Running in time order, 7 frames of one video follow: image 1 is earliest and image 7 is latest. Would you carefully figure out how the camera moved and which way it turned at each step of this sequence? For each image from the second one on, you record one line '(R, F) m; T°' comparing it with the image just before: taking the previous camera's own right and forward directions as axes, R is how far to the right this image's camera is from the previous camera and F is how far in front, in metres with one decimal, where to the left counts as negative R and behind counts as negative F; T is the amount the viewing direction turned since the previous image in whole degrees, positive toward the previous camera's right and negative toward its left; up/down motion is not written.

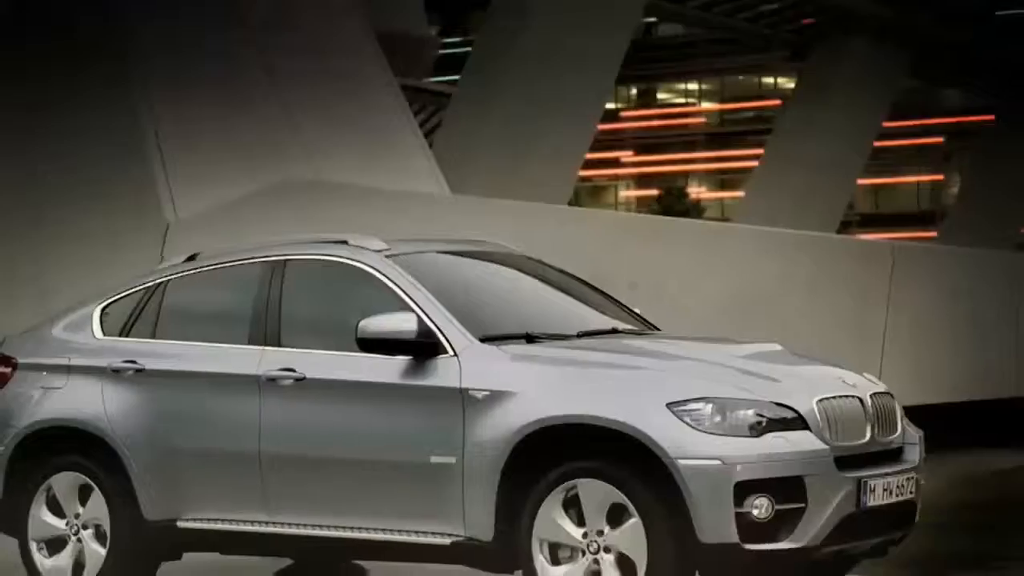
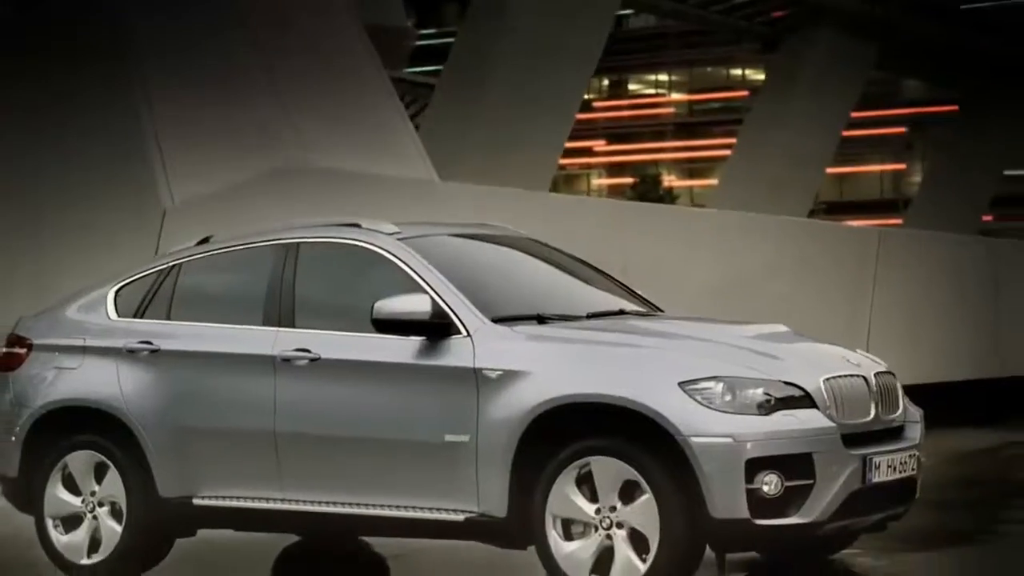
(-0.2, -0.2) m; +1°
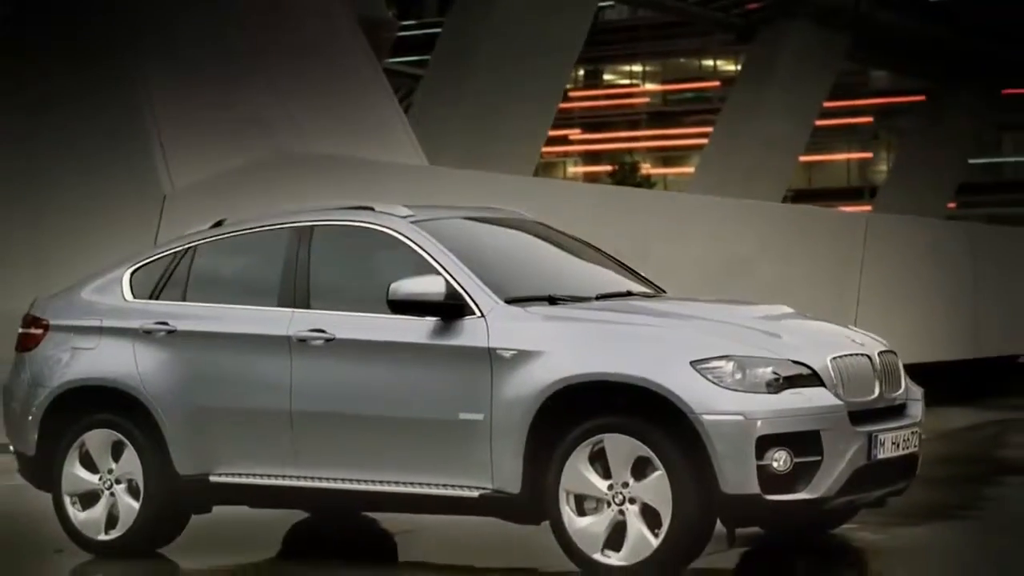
(-0.2, -0.2) m; +1°
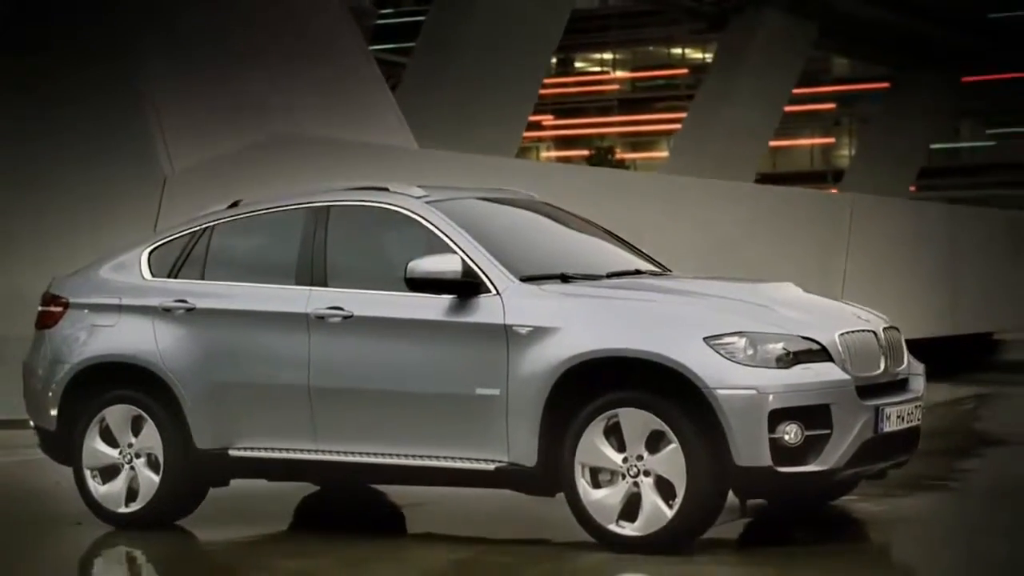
(-0.2, -0.2) m; +1°
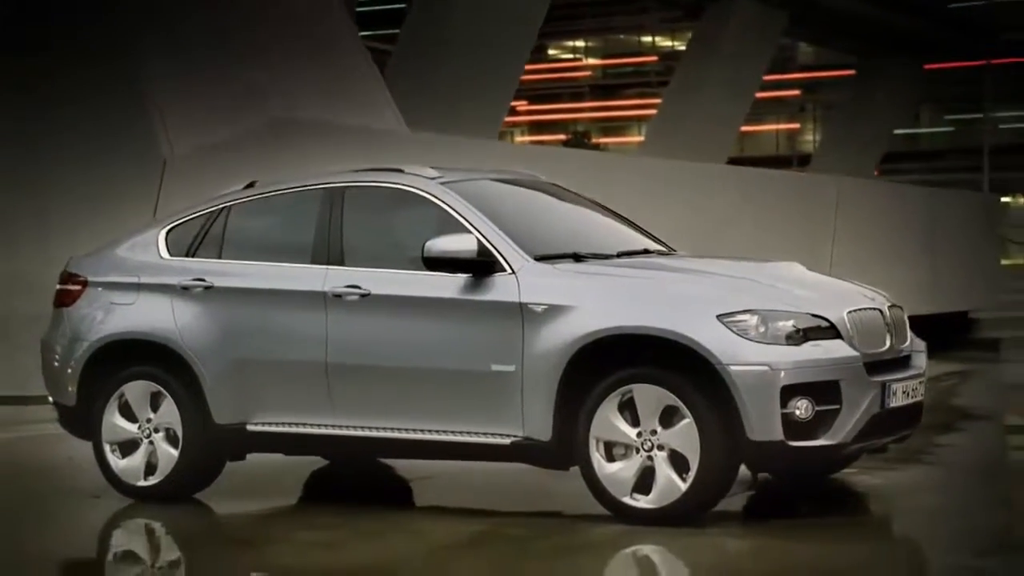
(-0.2, -0.2) m; +1°
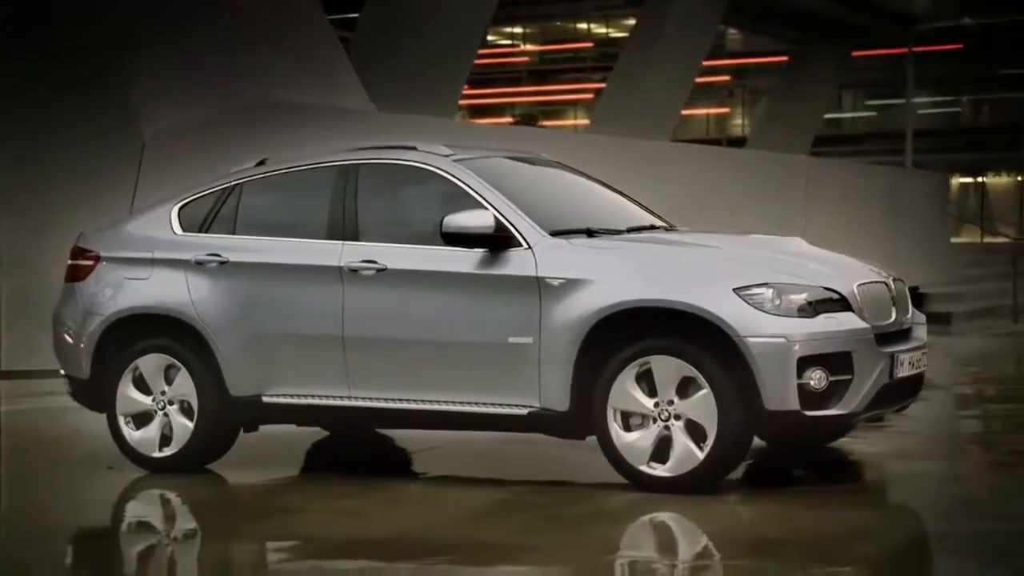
(-0.5, -0.2) m; +3°
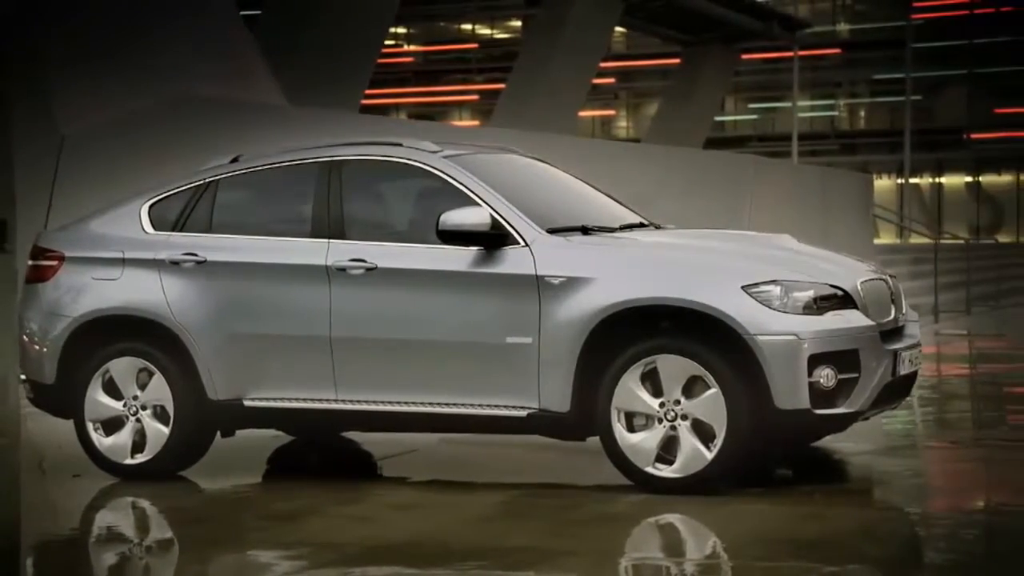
(-0.7, +0.2) m; +5°
